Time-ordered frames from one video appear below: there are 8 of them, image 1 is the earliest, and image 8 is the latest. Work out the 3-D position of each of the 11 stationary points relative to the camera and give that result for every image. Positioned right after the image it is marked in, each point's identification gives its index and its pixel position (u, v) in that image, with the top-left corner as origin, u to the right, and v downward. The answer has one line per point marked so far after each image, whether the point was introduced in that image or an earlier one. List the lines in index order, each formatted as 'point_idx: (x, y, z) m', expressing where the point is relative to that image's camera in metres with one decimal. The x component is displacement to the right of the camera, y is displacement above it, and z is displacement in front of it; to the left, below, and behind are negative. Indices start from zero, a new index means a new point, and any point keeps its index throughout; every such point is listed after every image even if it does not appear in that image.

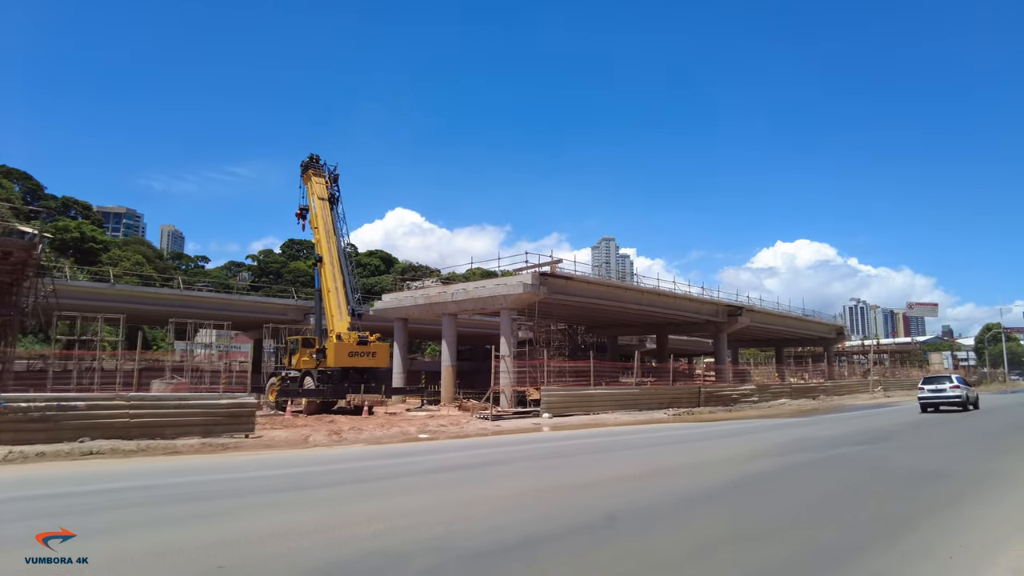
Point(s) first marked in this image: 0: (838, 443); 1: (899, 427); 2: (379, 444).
0: (+7.3, -3.4, +13.2) m
1: (+12.1, -4.4, +18.7) m
2: (-3.7, -4.3, +16.3) m
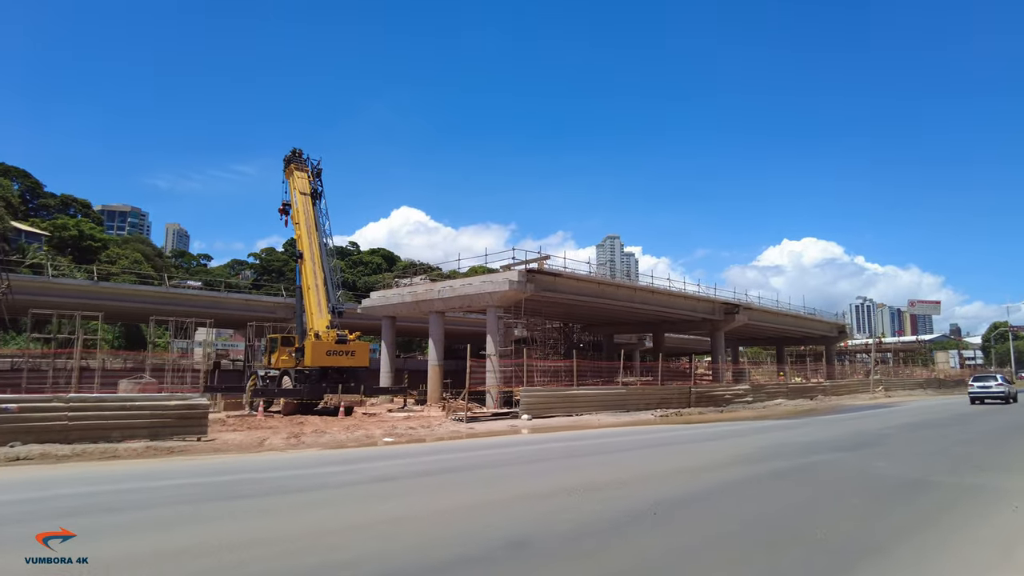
0: (+6.4, -3.3, +12.3) m
1: (+11.3, -4.3, +17.8) m
2: (-4.5, -4.2, +15.5) m
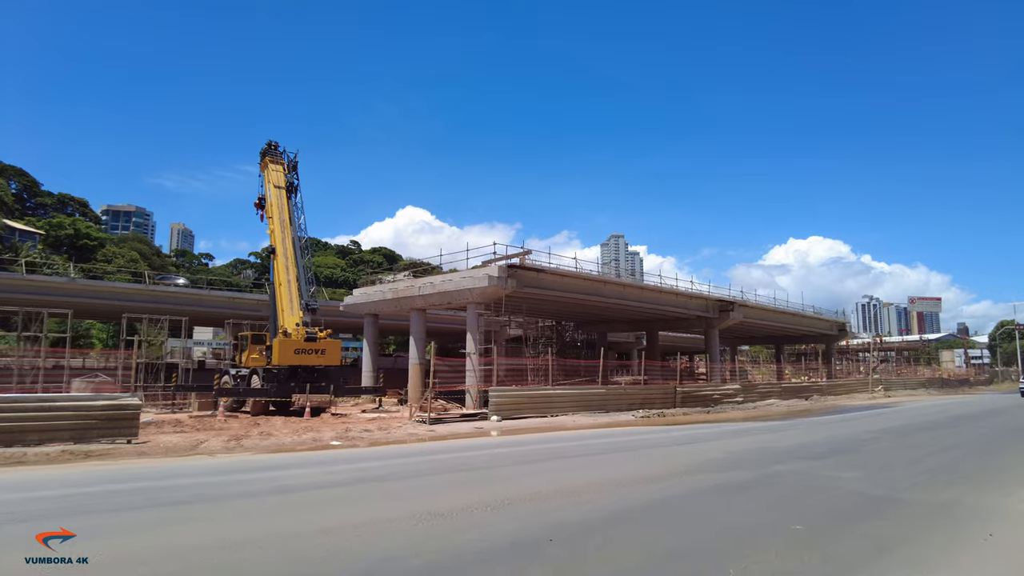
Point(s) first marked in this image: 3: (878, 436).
0: (+5.2, -3.1, +11.2) m
1: (+10.2, -4.1, +16.6) m
2: (-5.6, -4.0, +14.5) m
3: (+9.4, -3.9, +15.5) m
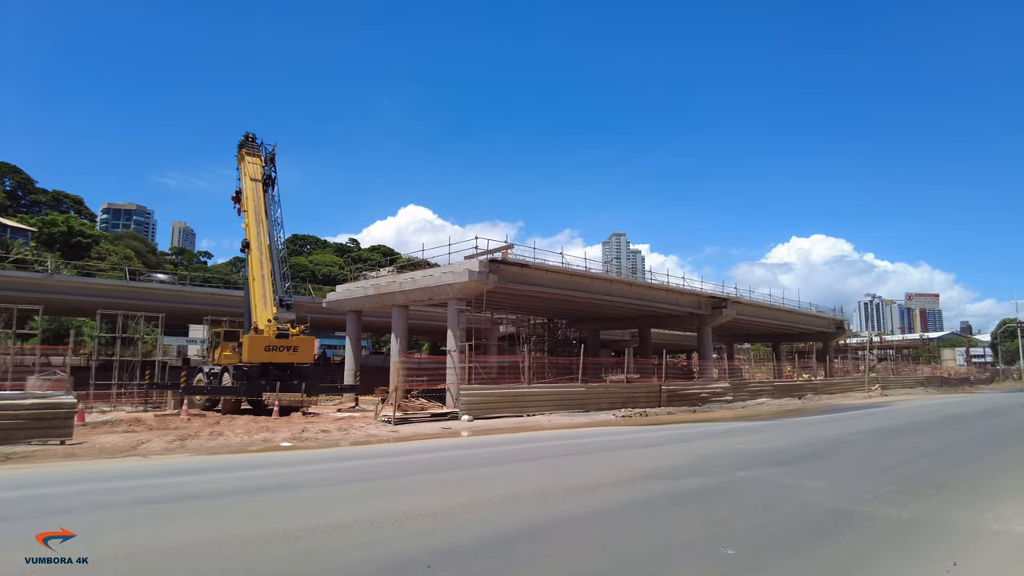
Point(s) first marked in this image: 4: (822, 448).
0: (+4.3, -3.0, +10.3) m
1: (+9.3, -3.9, +15.7) m
2: (-6.5, -3.8, +13.6) m
3: (+8.4, -3.7, +14.6) m
4: (+6.2, -3.2, +12.1) m
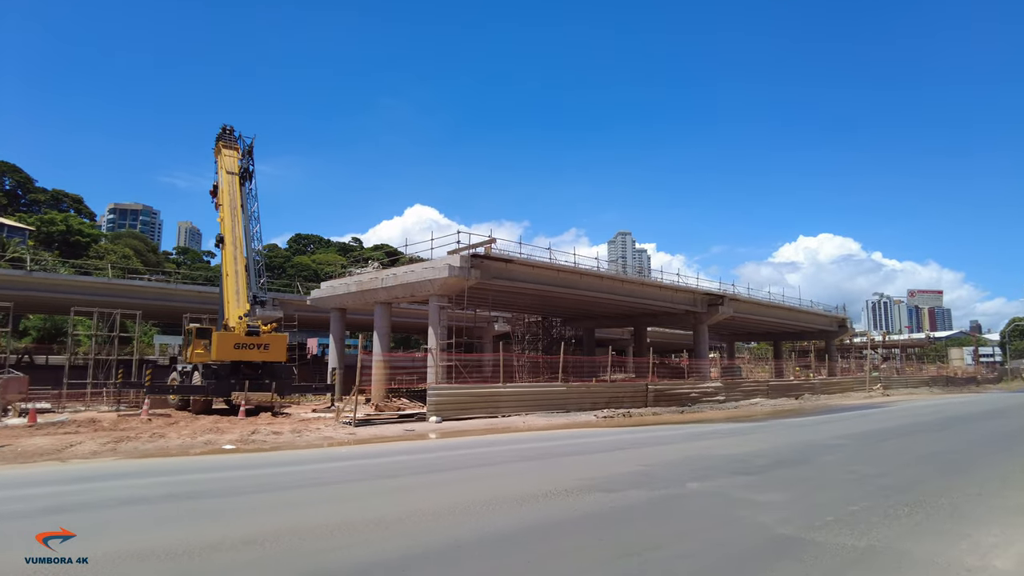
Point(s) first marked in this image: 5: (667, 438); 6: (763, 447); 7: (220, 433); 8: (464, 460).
0: (+3.3, -2.8, +9.2) m
1: (+8.3, -3.7, +14.6) m
2: (-7.5, -3.6, +12.7) m
3: (+7.5, -3.5, +13.5) m
4: (+5.2, -3.1, +11.0) m
5: (+4.5, -4.4, +17.4) m
6: (+5.6, -3.5, +13.2) m
7: (-7.6, -3.8, +15.6) m
8: (-1.1, -4.1, +14.0) m
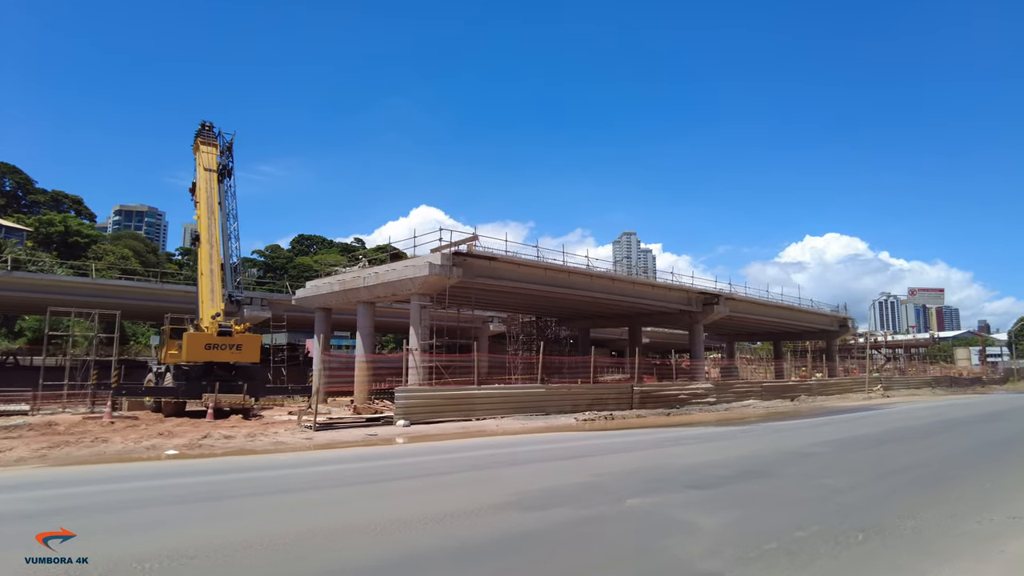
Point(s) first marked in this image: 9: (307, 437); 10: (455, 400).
0: (+2.4, -2.7, +8.4) m
1: (+7.5, -3.6, +13.7) m
2: (-8.4, -3.5, +11.9) m
3: (+6.6, -3.4, +12.6) m
4: (+4.3, -3.0, +10.1) m
5: (+3.7, -4.3, +16.6) m
6: (+4.7, -3.4, +12.4) m
7: (-8.4, -3.7, +14.8) m
8: (-2.0, -4.0, +13.2) m
9: (-5.2, -3.9, +15.4) m
10: (-1.8, -3.6, +19.1) m
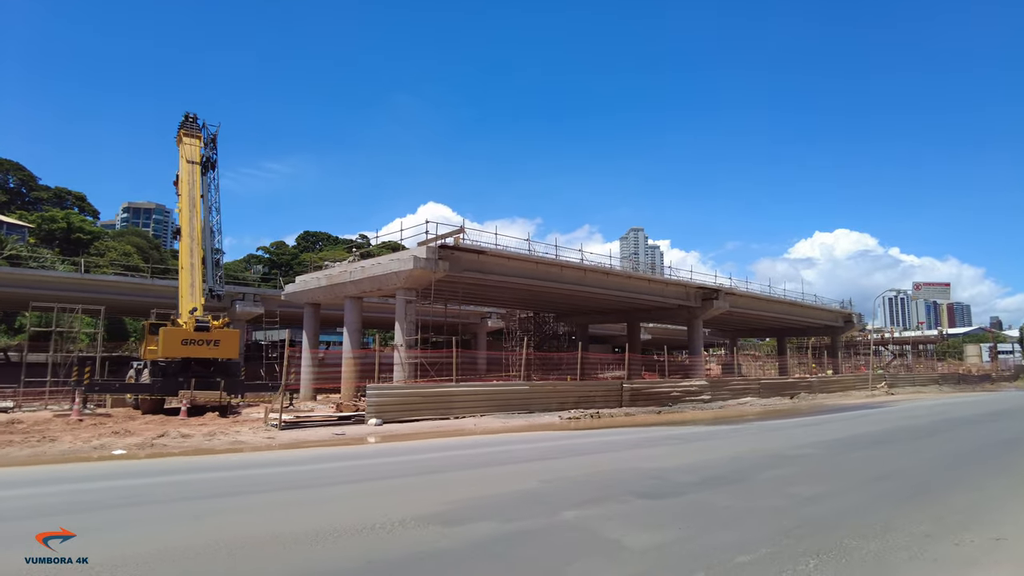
0: (+1.6, -2.5, +7.6) m
1: (+6.8, -3.4, +12.9) m
2: (-9.1, -3.4, +11.3) m
3: (+5.9, -3.2, +11.8) m
4: (+3.6, -2.8, +9.3) m
5: (+3.0, -4.1, +15.8) m
6: (+4.0, -3.3, +11.6) m
7: (-9.1, -3.5, +14.2) m
8: (-2.7, -3.8, +12.5) m
9: (-5.9, -3.7, +14.7) m
10: (-2.4, -3.4, +18.4) m
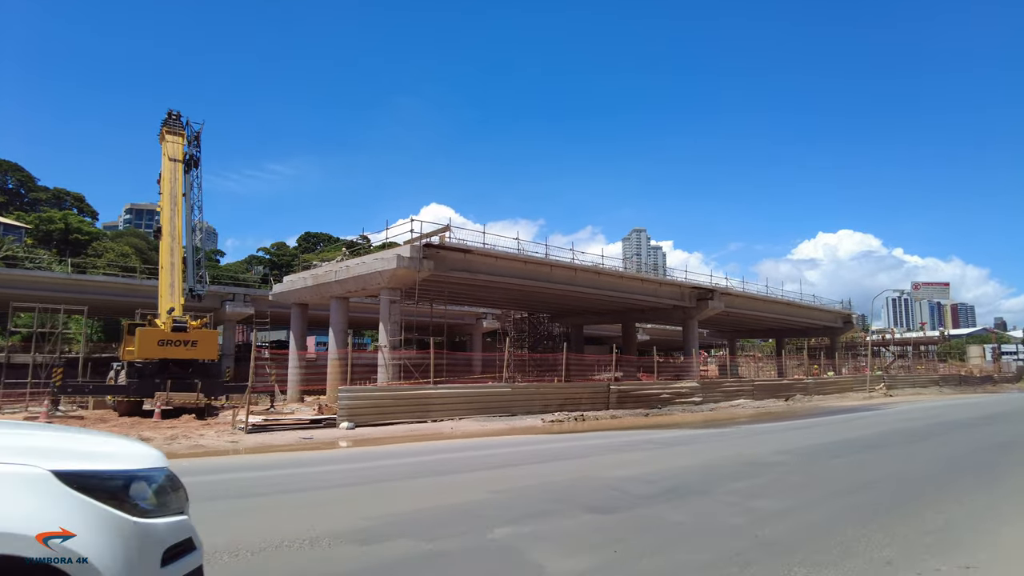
0: (+1.0, -2.5, +7.1) m
1: (+6.1, -3.4, +12.3) m
2: (-9.8, -3.3, +10.8) m
3: (+5.3, -3.2, +11.2) m
4: (+2.9, -2.7, +8.8) m
5: (+2.4, -4.1, +15.2) m
6: (+3.4, -3.2, +11.0) m
7: (-9.8, -3.5, +13.7) m
8: (-3.3, -3.8, +11.9) m
9: (-6.5, -3.6, +14.2) m
10: (-3.0, -3.3, +17.8) m
